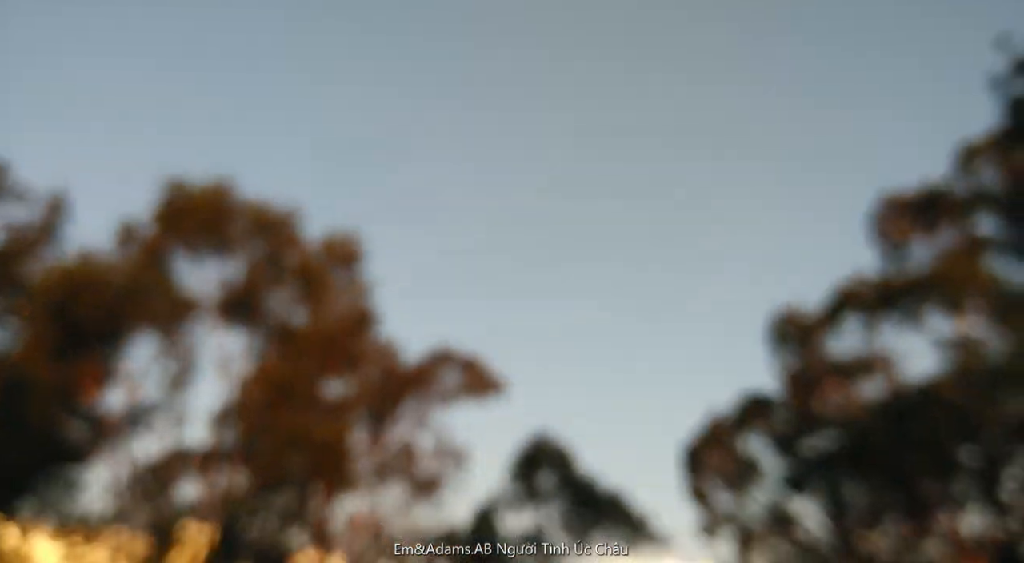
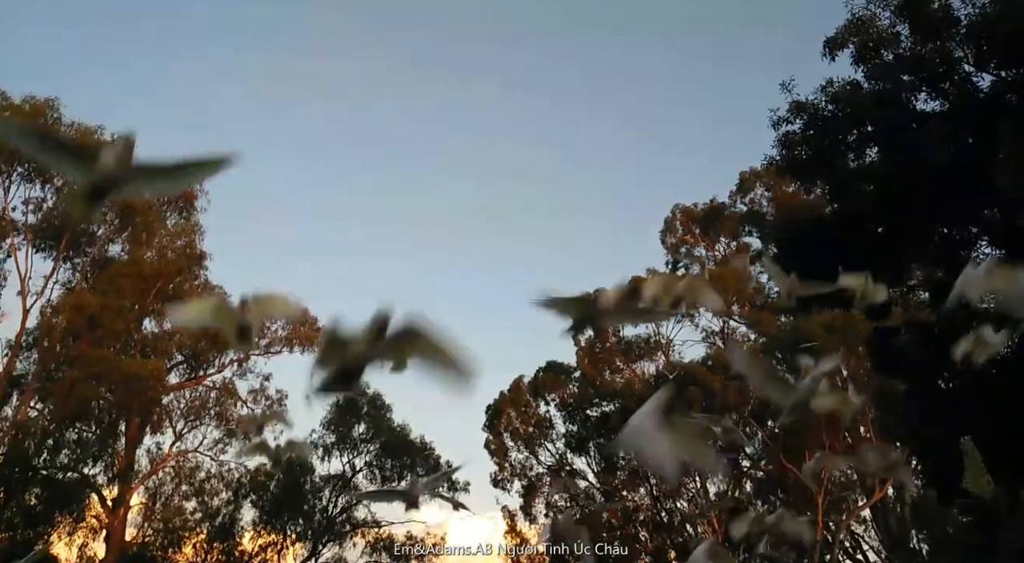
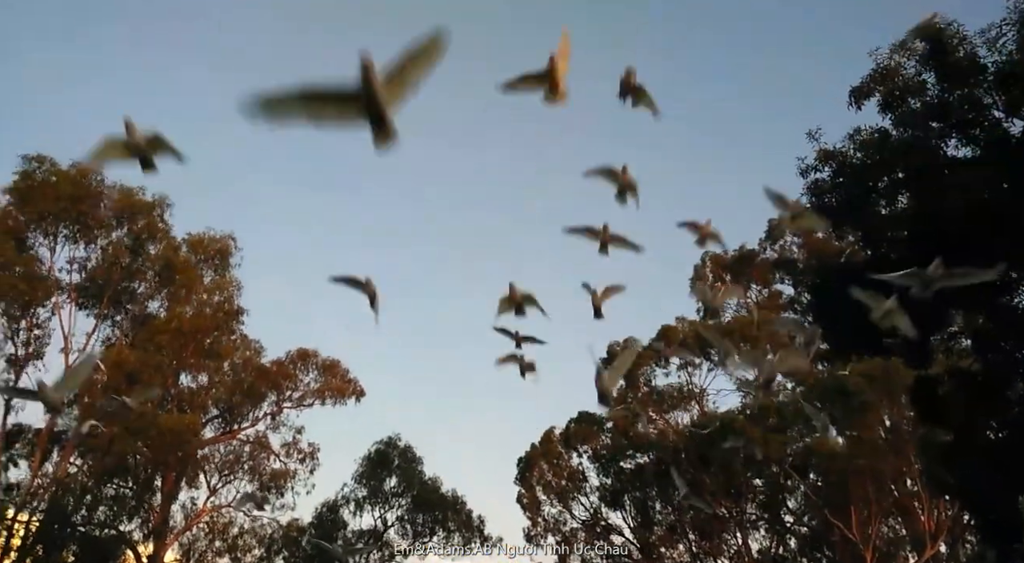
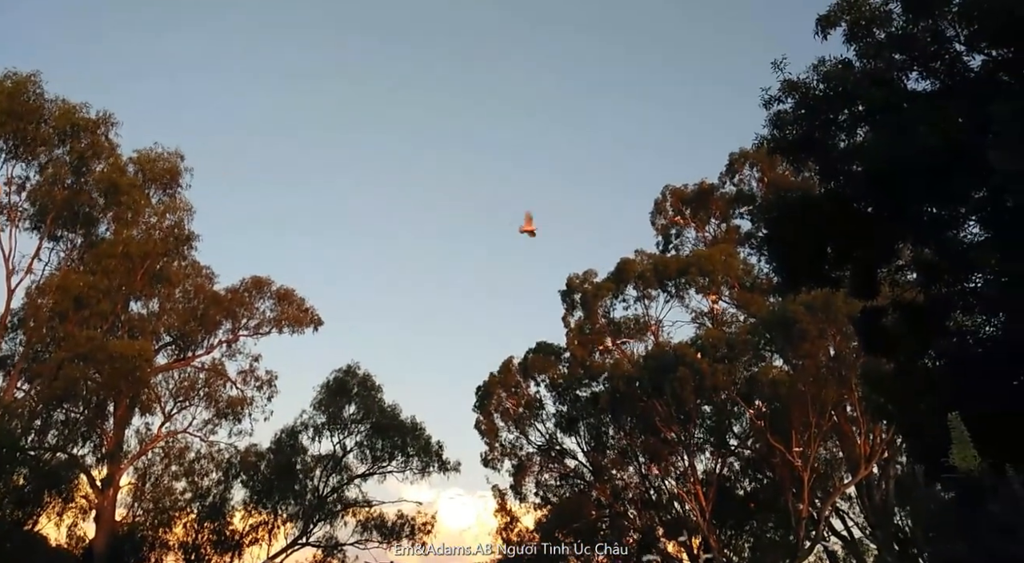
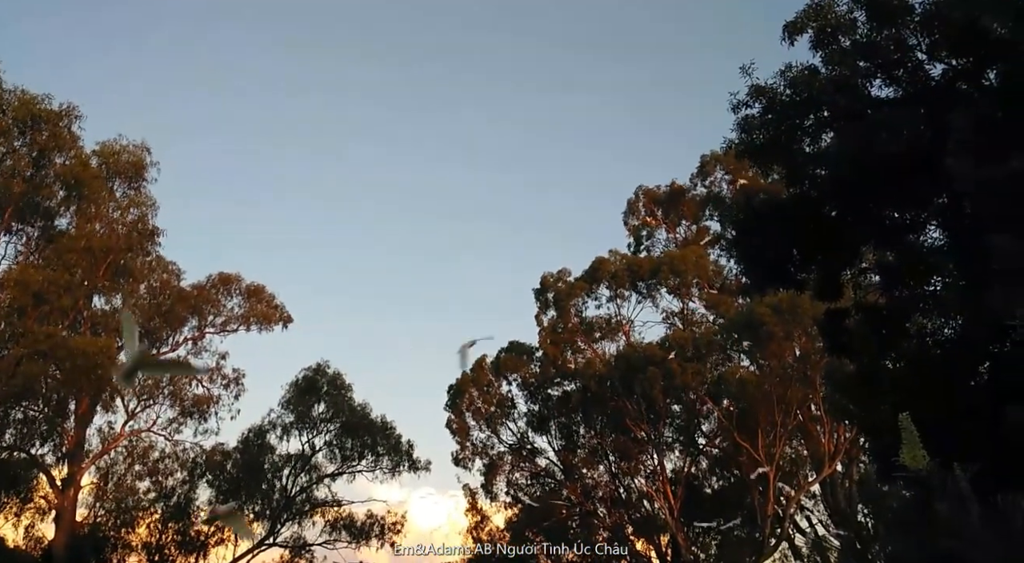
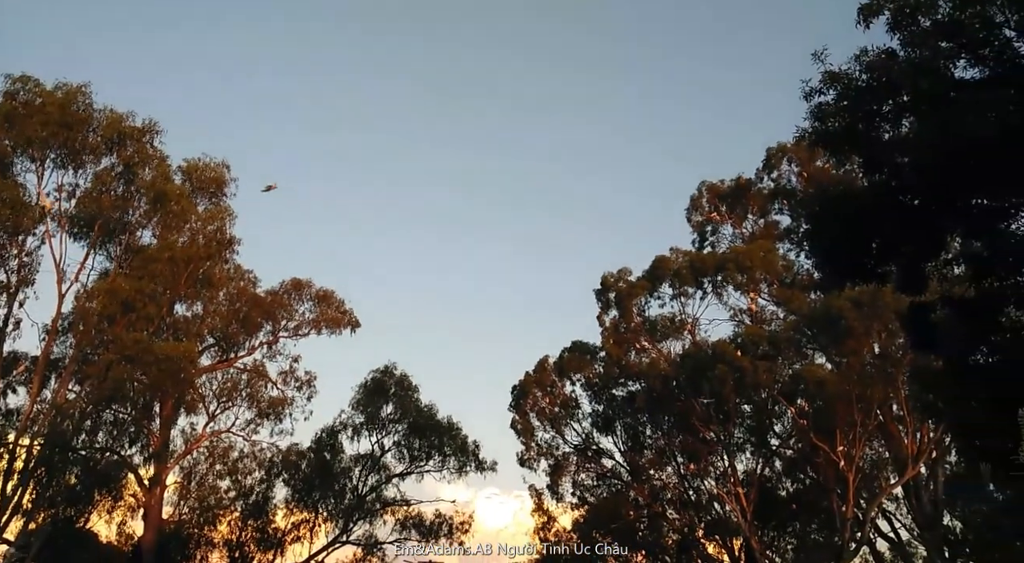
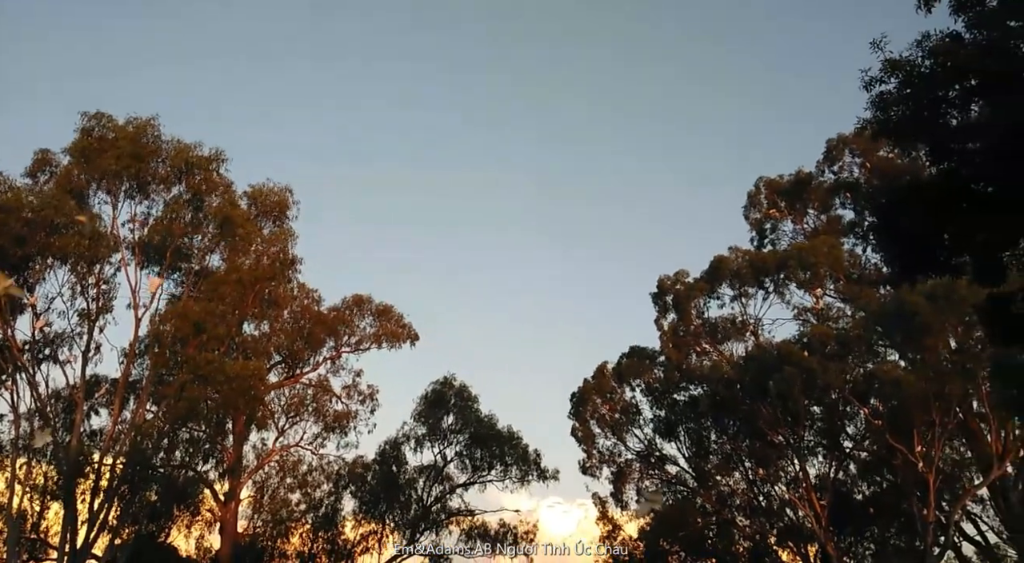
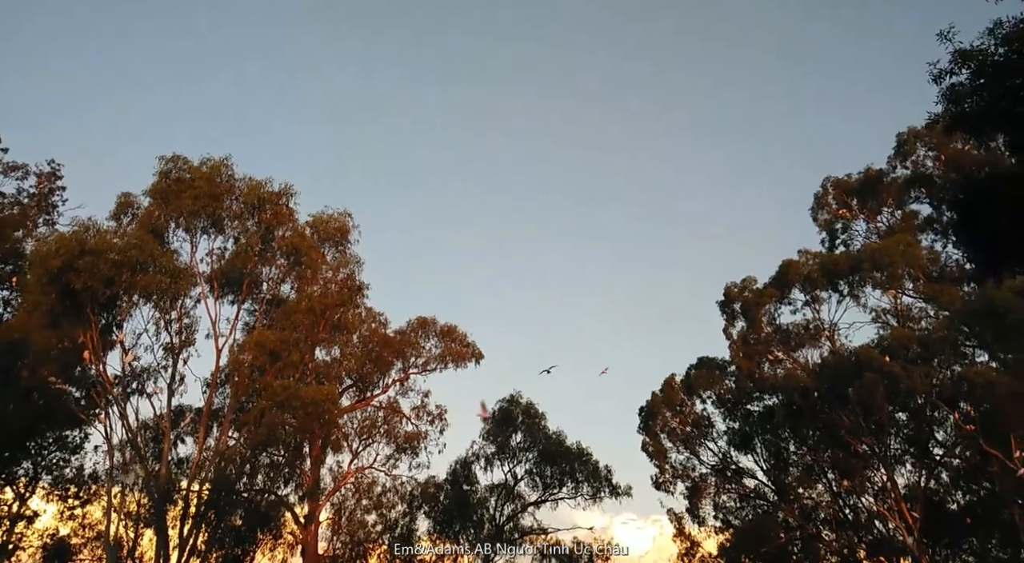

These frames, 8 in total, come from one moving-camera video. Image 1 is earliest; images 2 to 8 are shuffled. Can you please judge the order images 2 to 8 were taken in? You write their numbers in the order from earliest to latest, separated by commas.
8, 7, 6, 4, 5, 2, 3
